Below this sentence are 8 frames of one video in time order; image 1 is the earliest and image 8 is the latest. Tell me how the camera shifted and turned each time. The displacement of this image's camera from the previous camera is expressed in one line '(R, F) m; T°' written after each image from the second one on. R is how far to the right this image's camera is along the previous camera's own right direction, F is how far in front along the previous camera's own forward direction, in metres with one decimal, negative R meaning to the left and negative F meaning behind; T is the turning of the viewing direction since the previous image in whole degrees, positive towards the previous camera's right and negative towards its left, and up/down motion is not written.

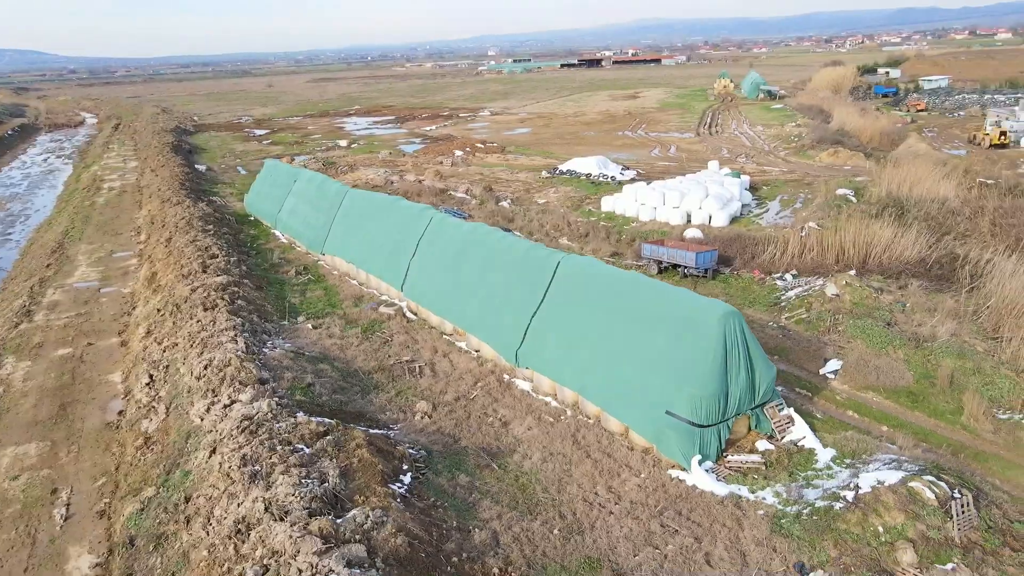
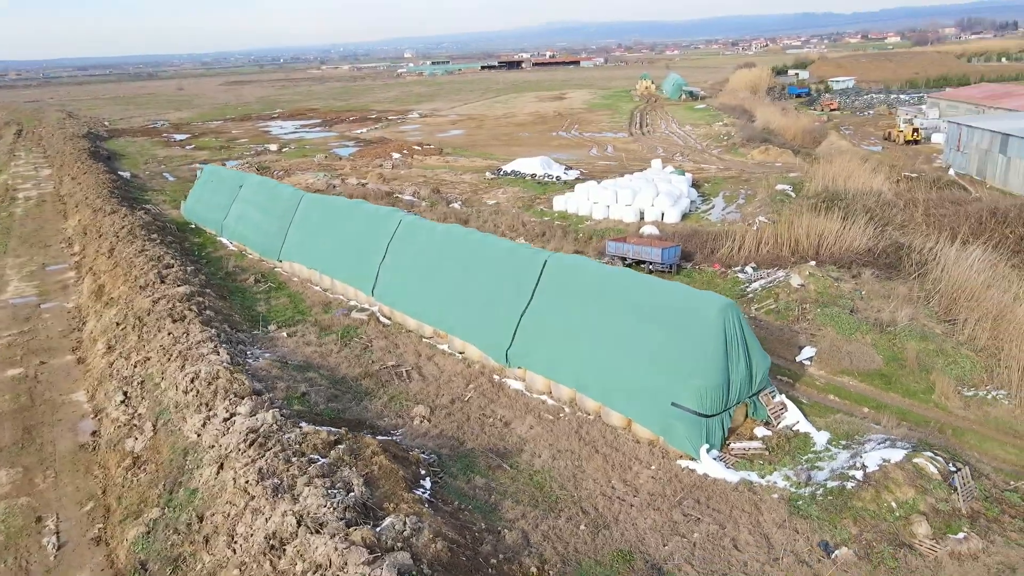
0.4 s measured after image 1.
(-0.6, 0.0) m; +6°
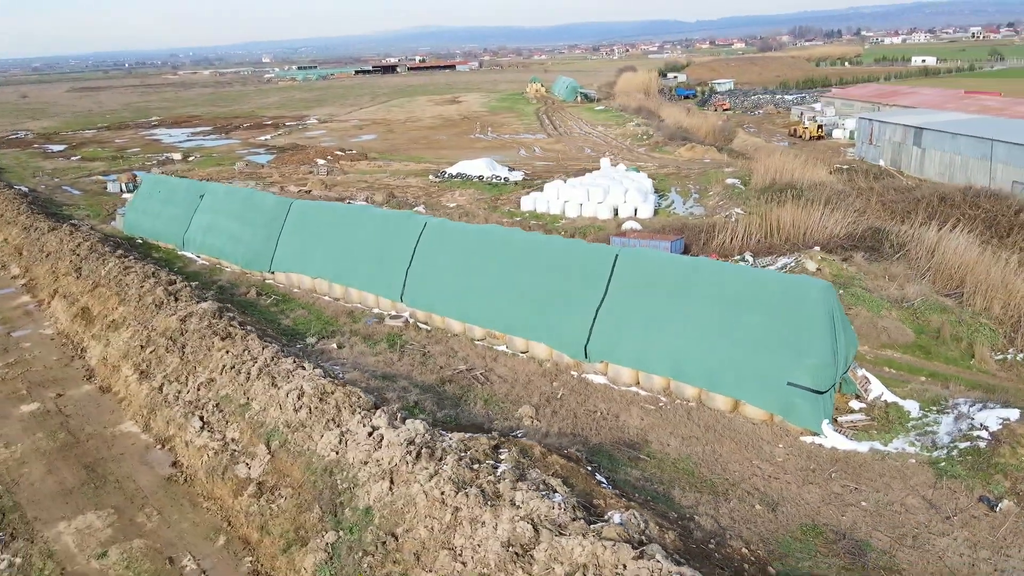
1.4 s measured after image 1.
(-1.9, +0.2) m; +9°
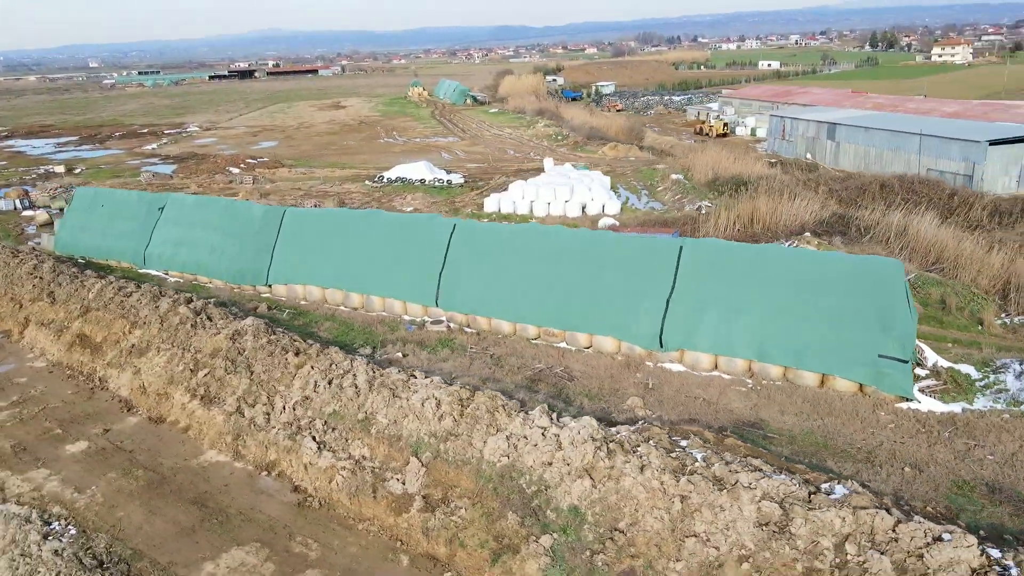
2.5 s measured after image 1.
(-2.0, +0.2) m; +10°
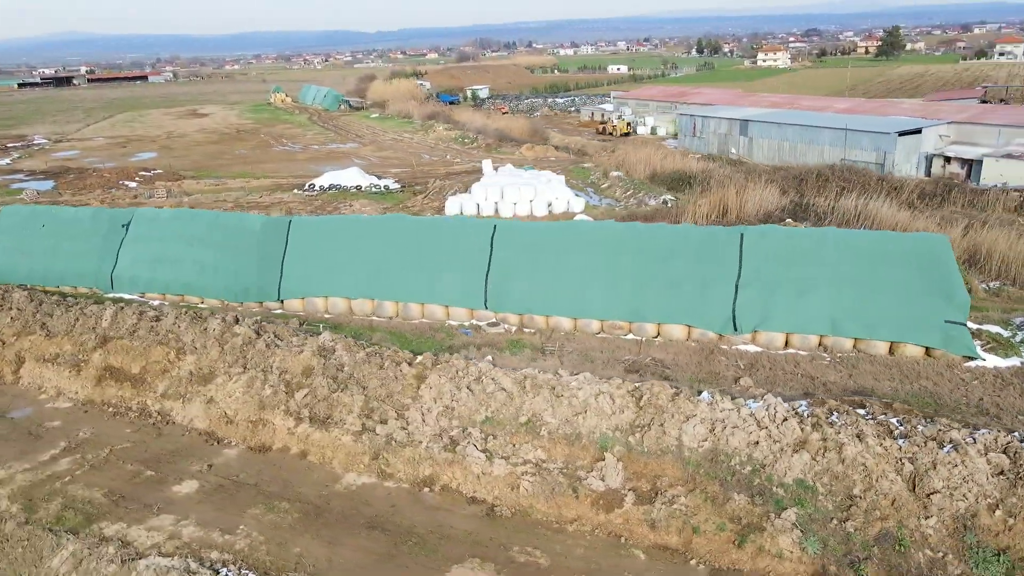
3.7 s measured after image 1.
(-2.3, +0.3) m; +11°
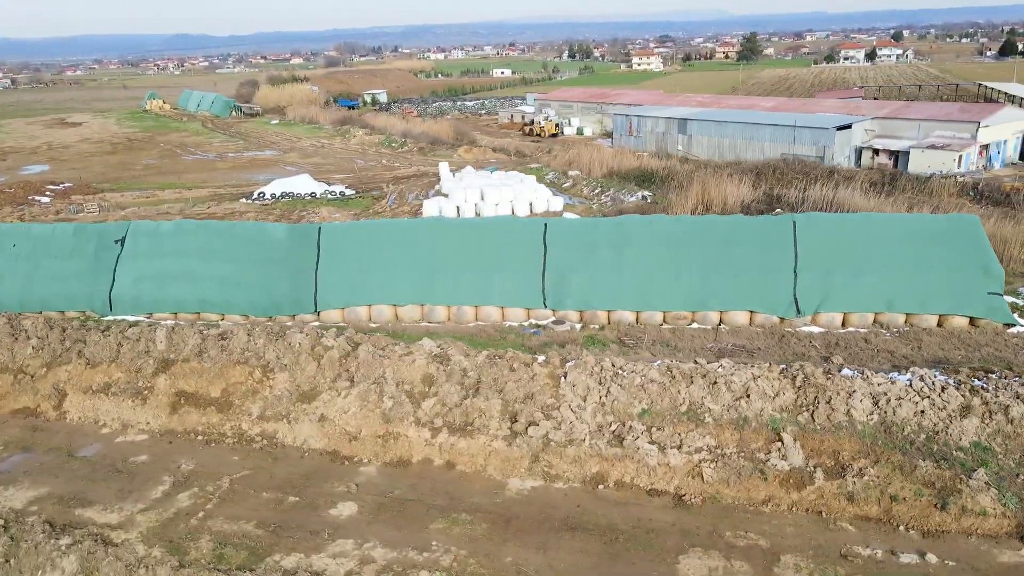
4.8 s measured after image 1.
(-2.1, +0.2) m; +9°
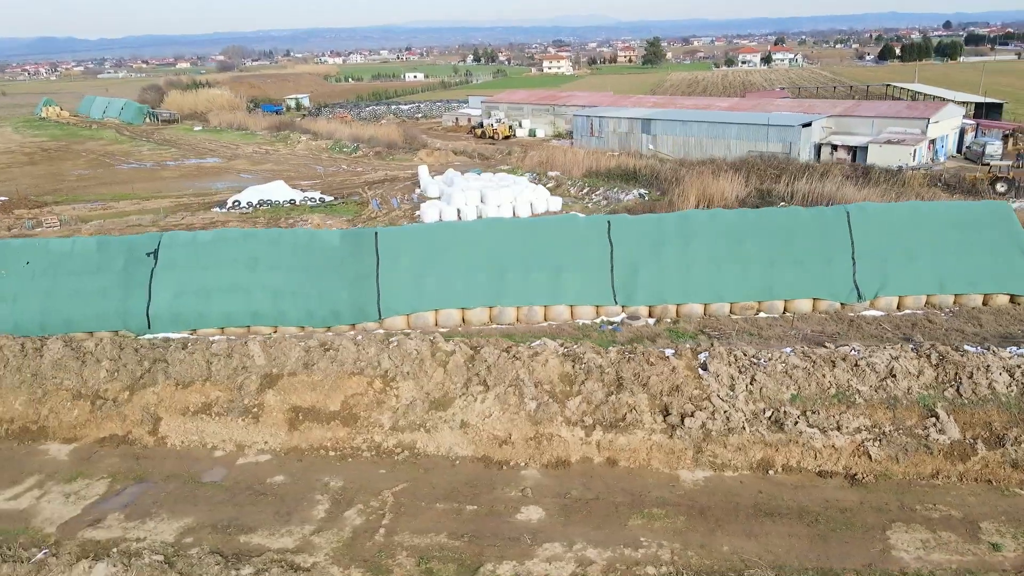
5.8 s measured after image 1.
(-1.9, +0.2) m; +7°
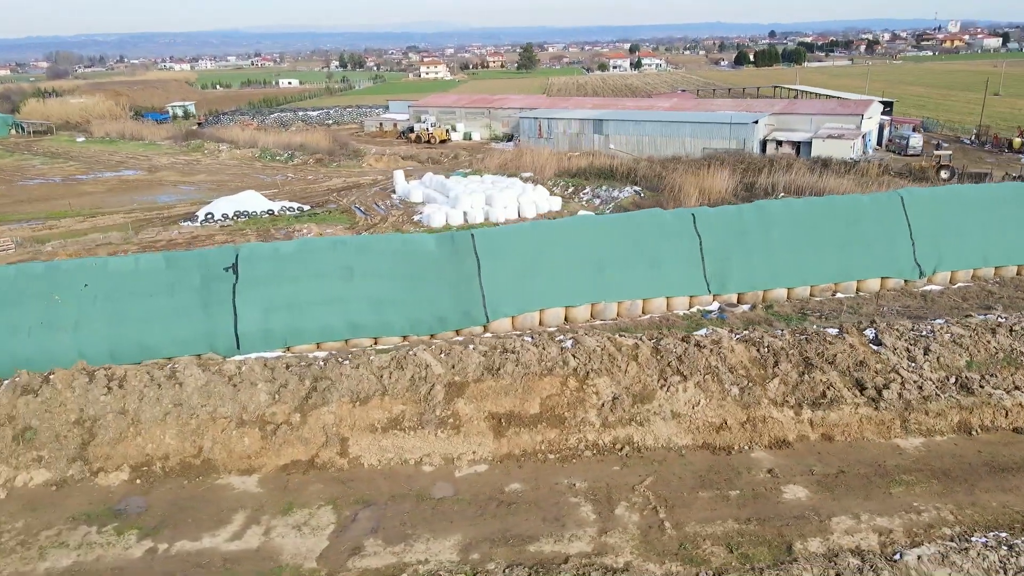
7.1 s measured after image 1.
(-2.7, +0.3) m; +10°
